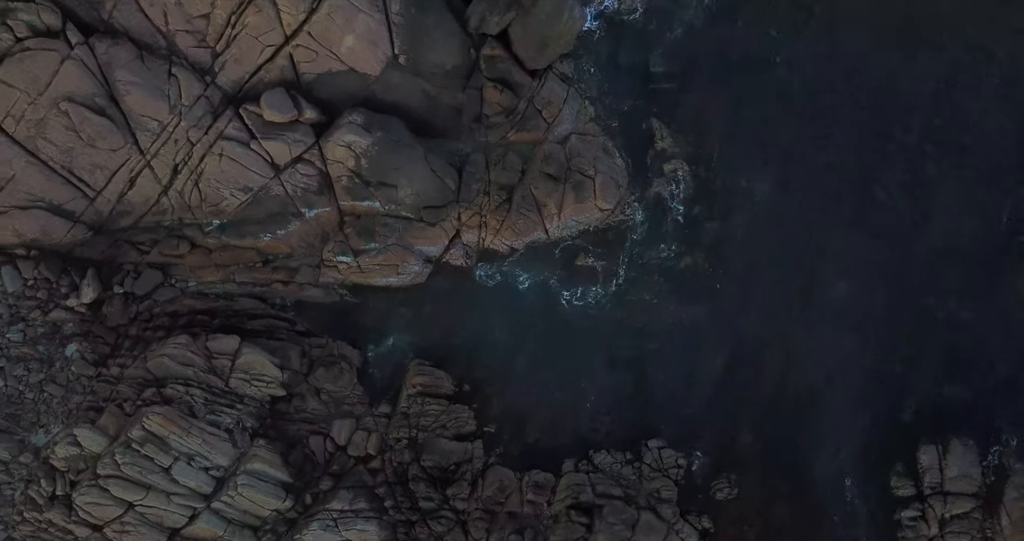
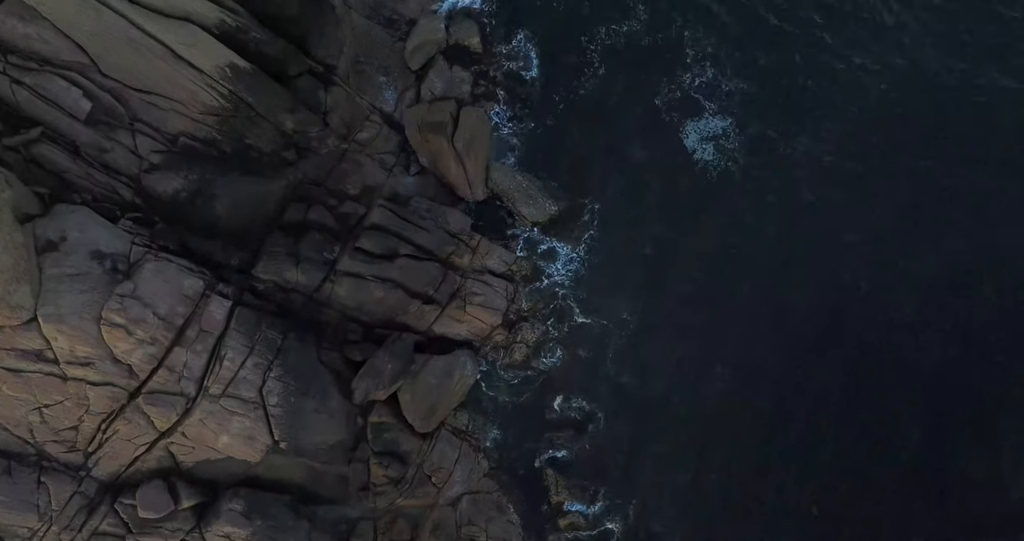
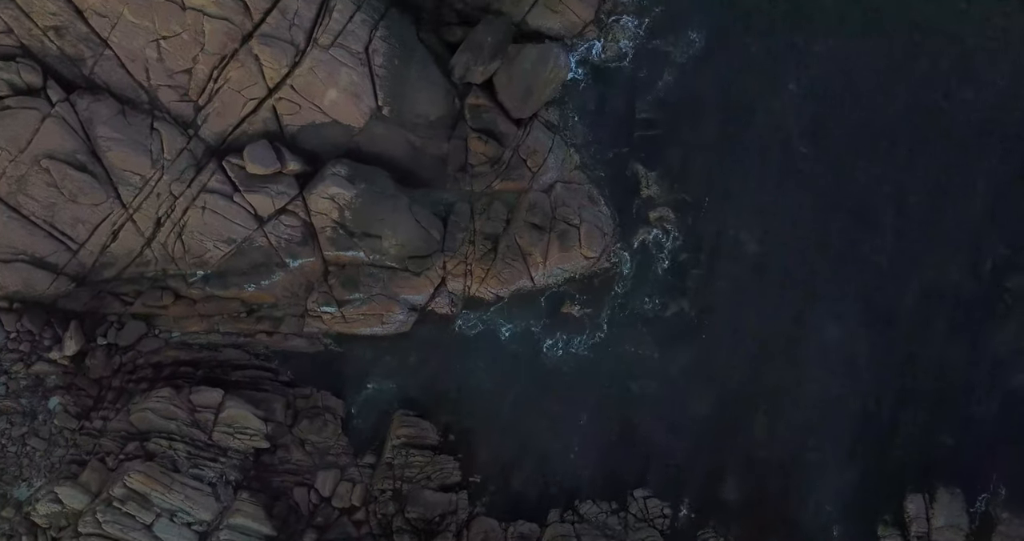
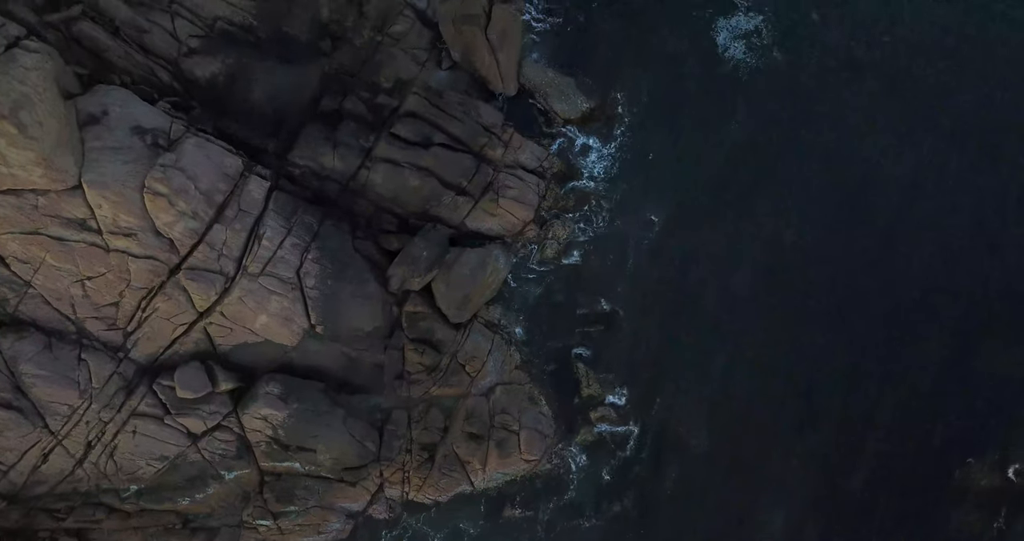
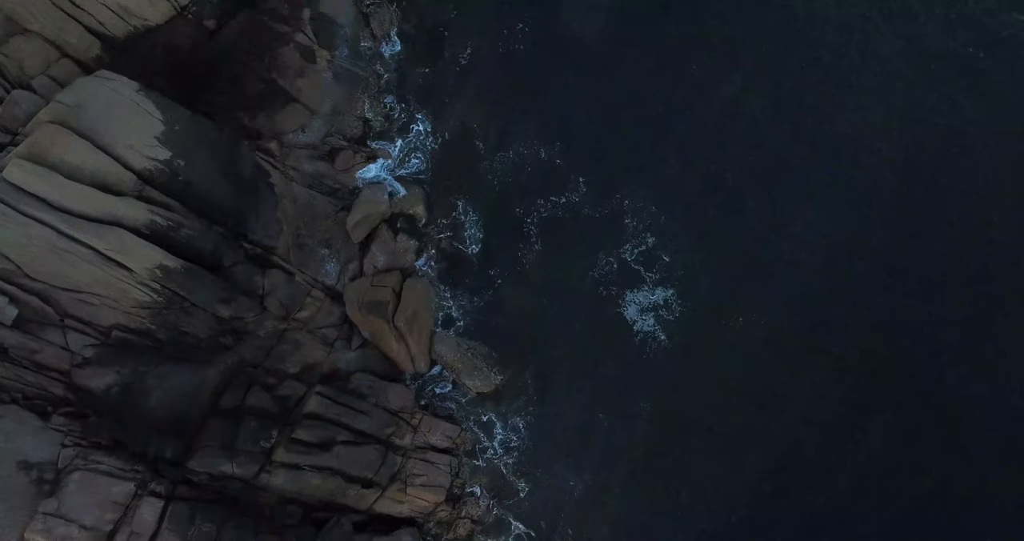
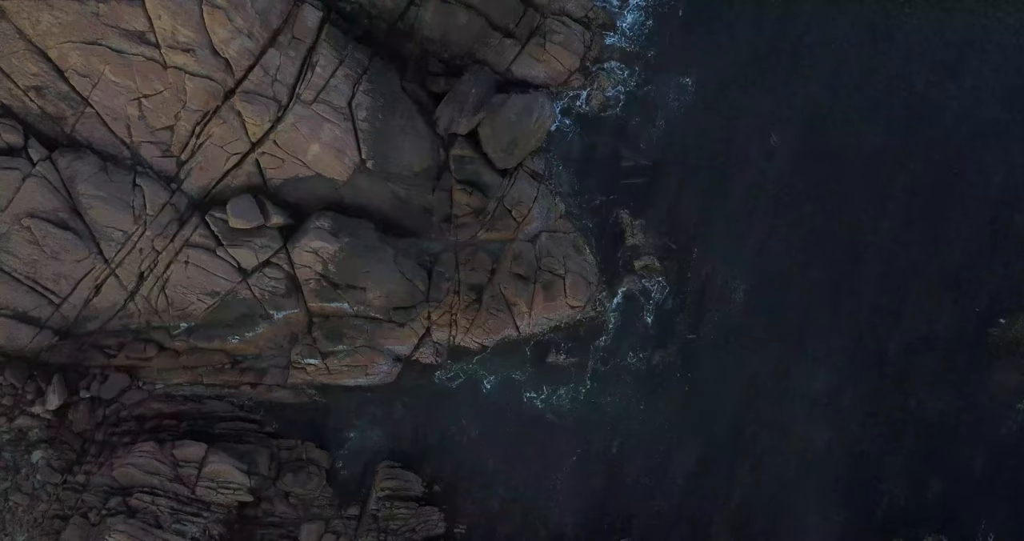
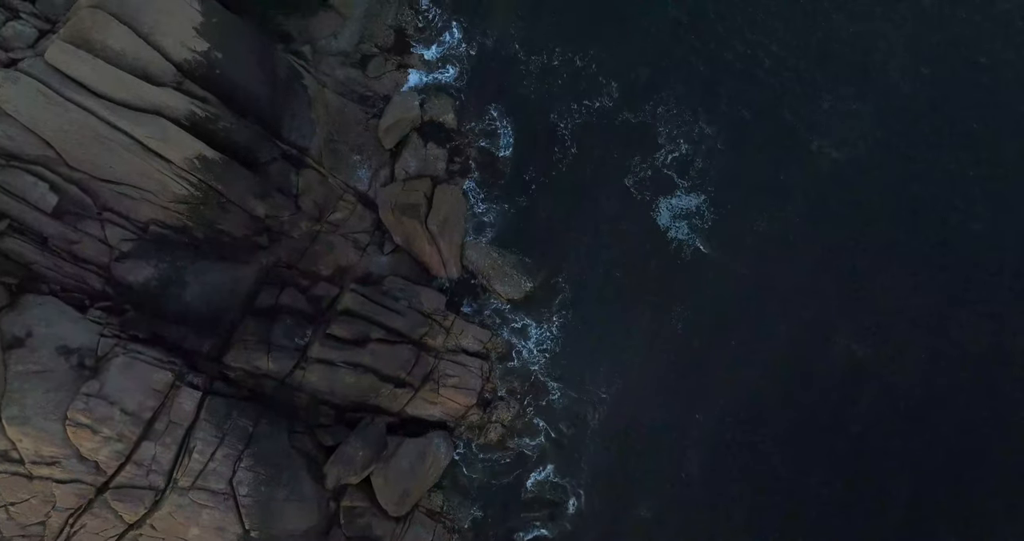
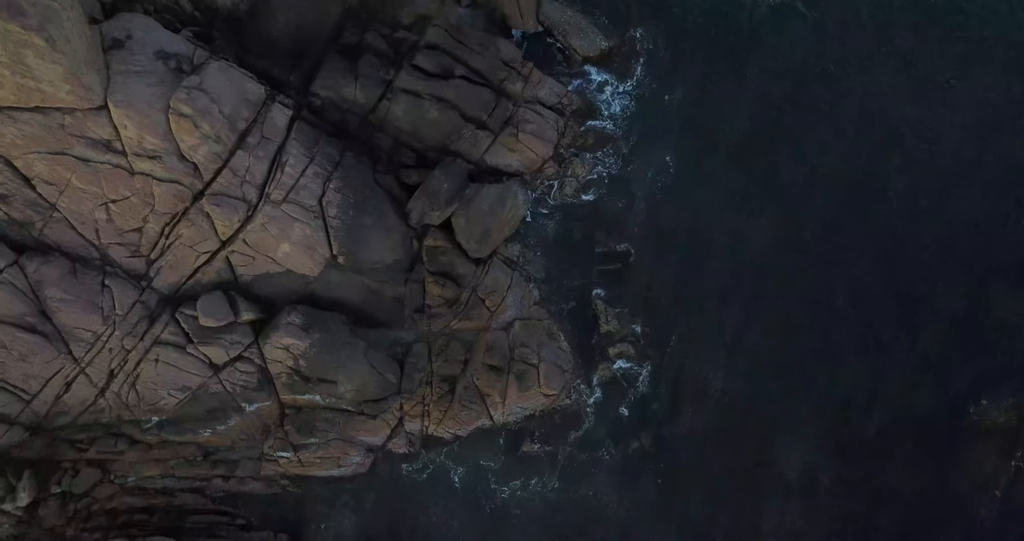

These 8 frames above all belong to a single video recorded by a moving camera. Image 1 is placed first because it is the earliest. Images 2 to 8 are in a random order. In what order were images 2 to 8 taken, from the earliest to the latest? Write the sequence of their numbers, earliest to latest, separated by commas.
3, 6, 8, 4, 2, 7, 5
